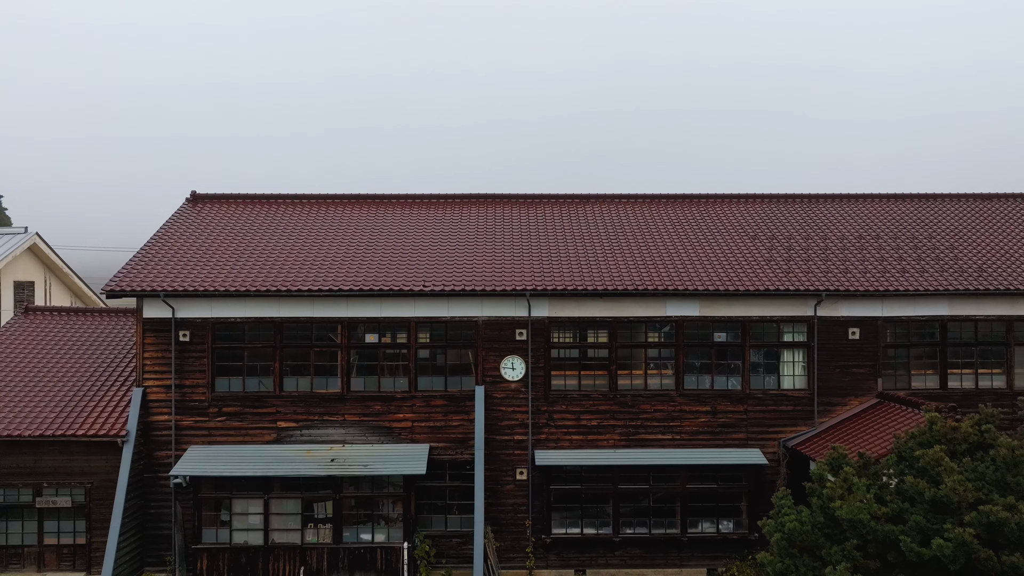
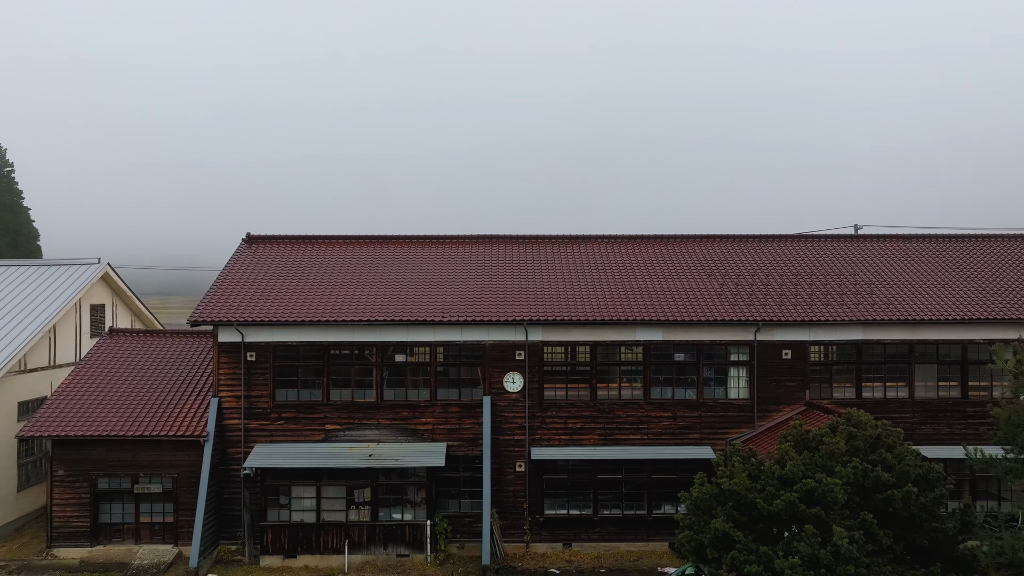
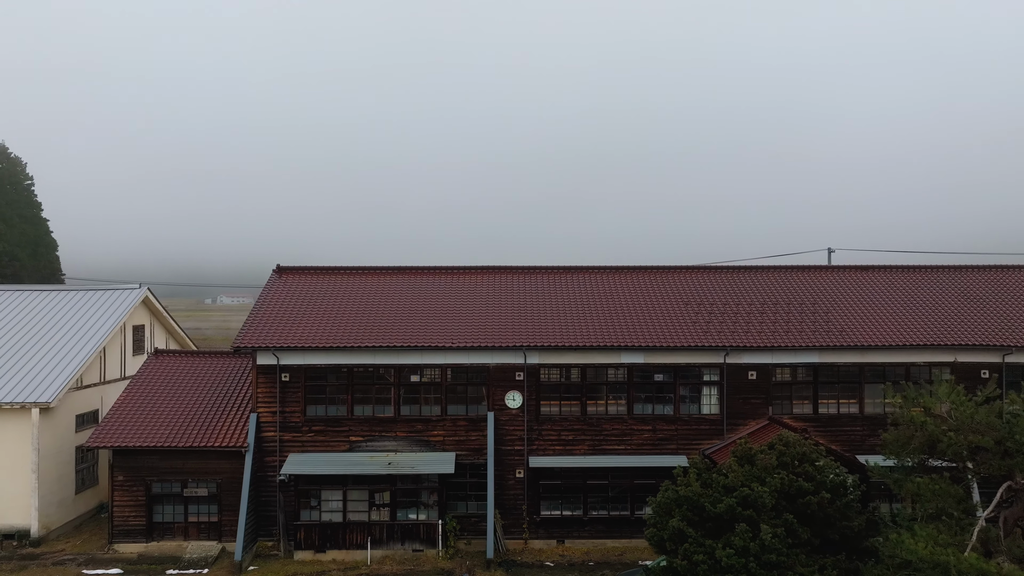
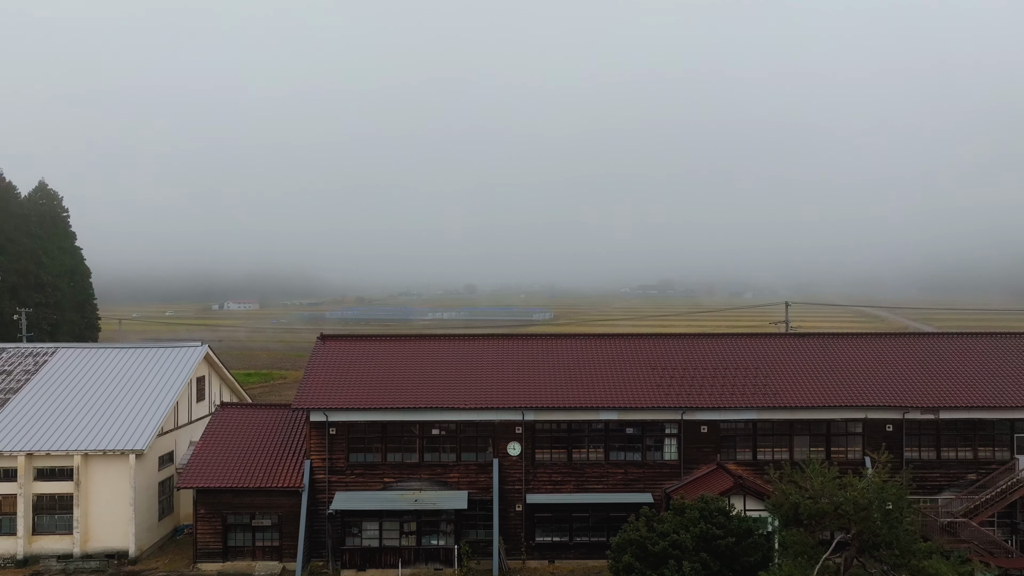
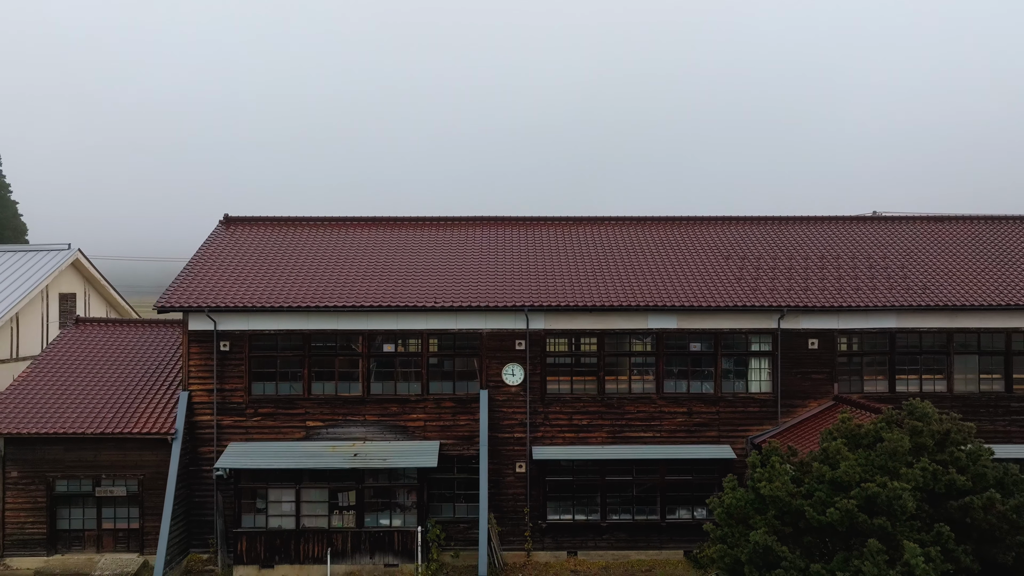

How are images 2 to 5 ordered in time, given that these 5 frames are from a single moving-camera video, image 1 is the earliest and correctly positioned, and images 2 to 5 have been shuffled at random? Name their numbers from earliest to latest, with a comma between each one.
5, 2, 3, 4
